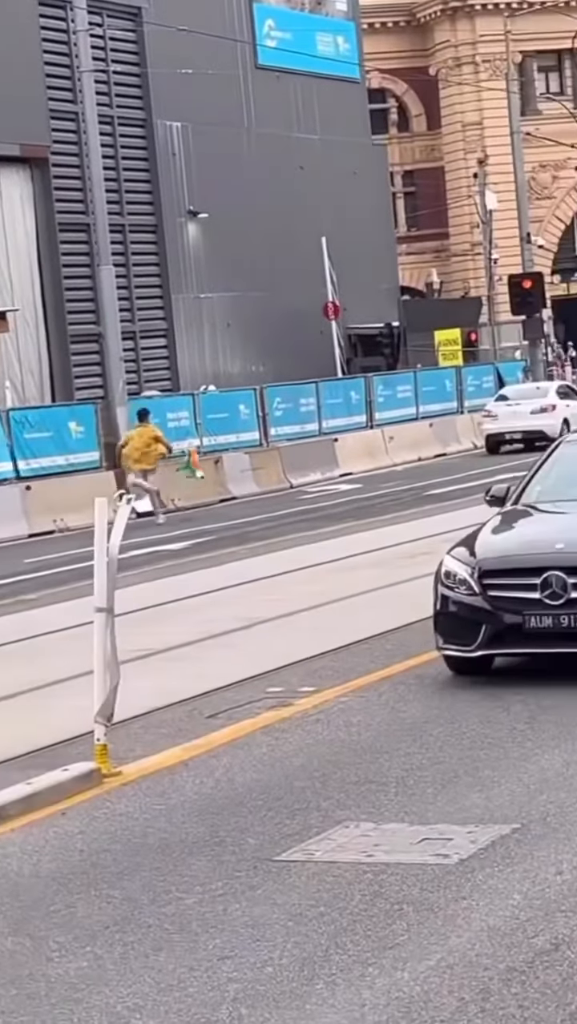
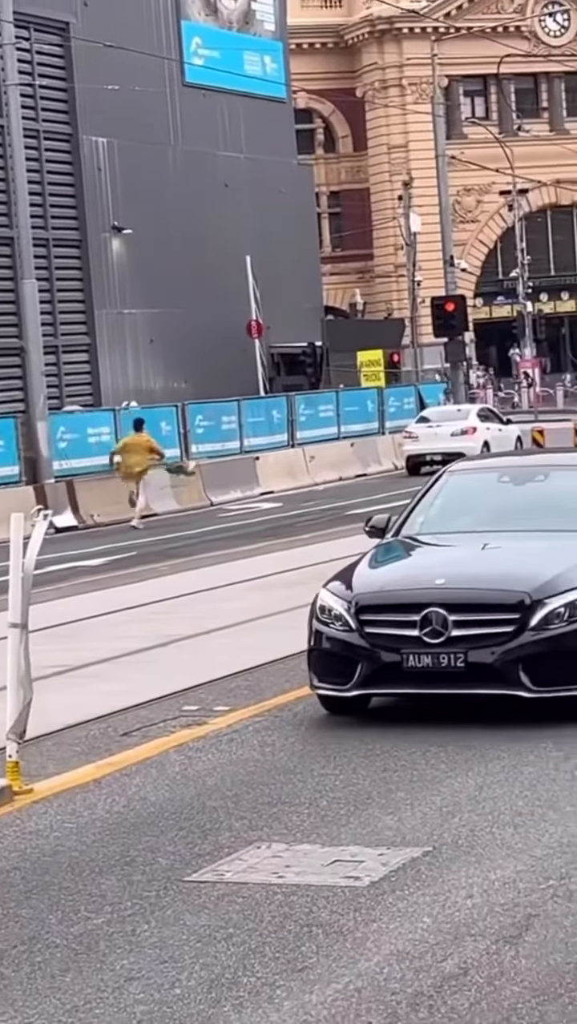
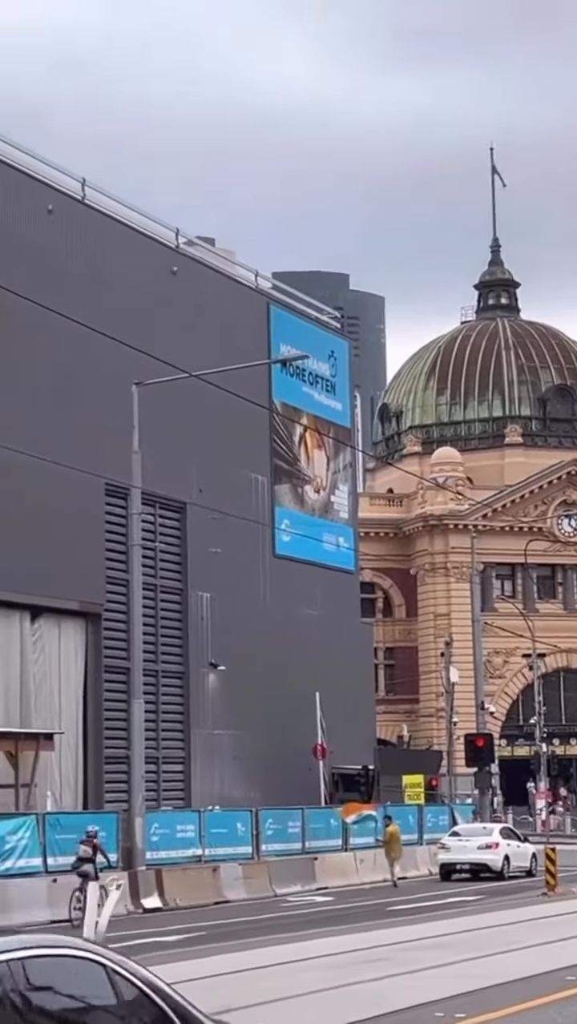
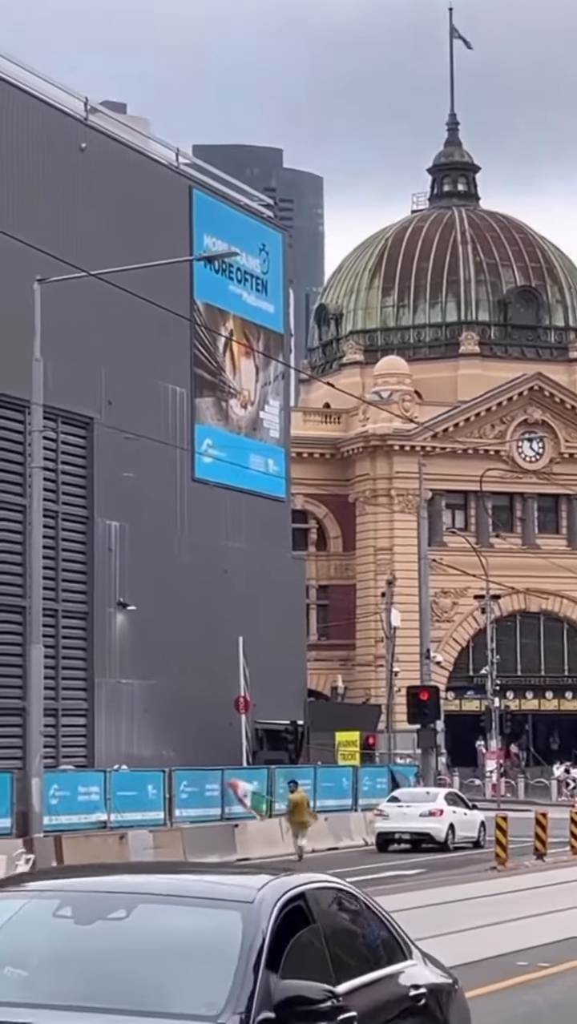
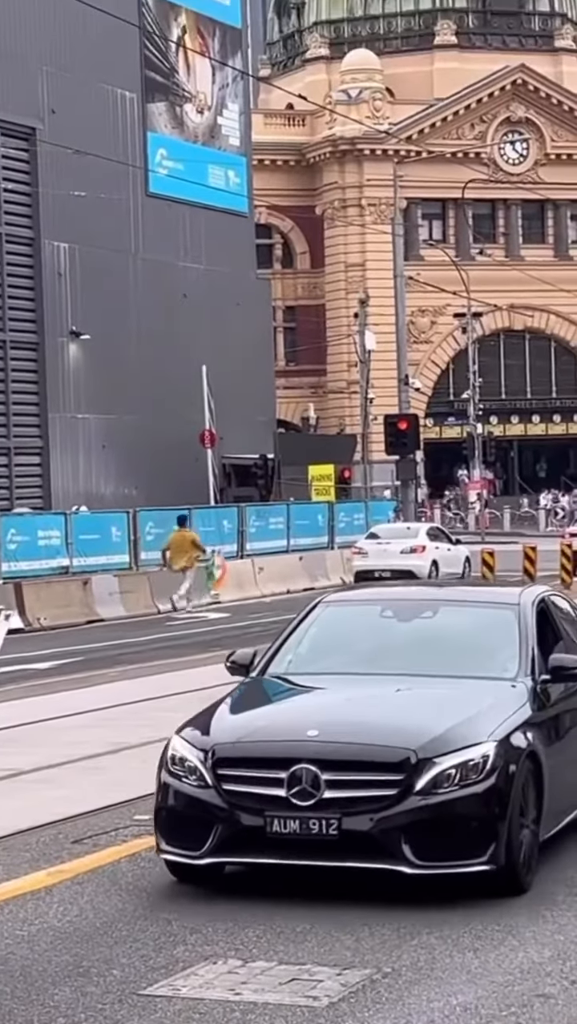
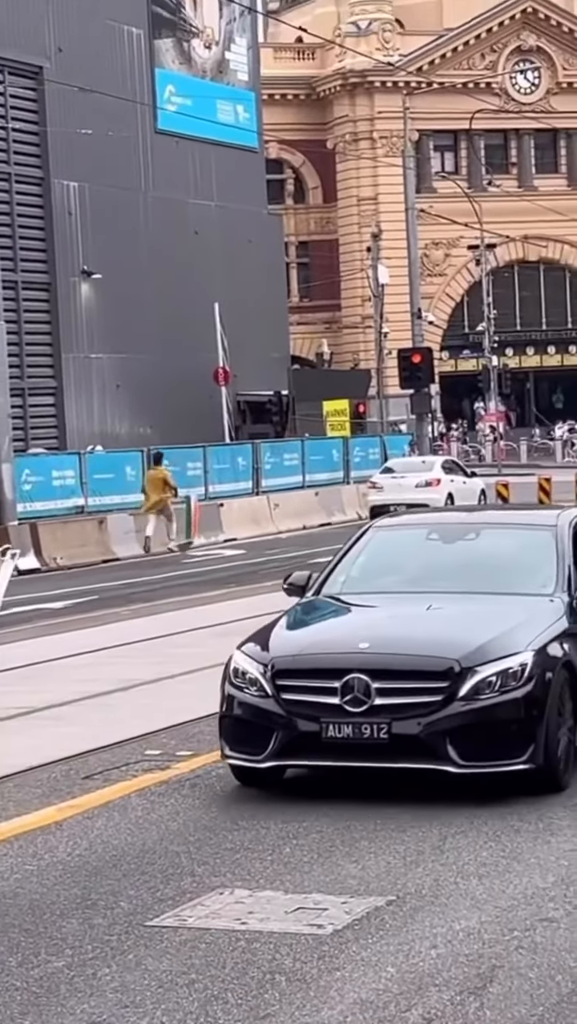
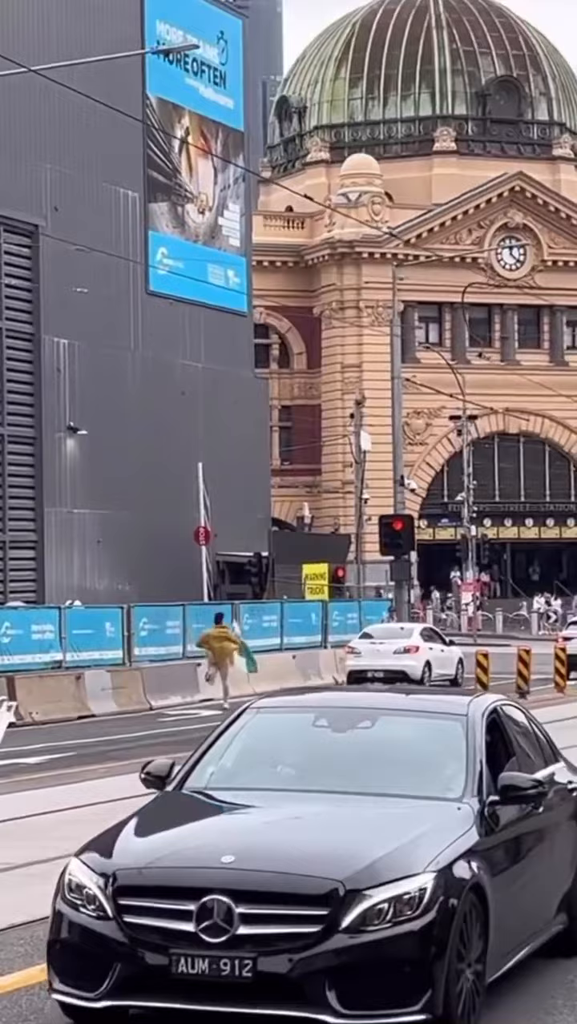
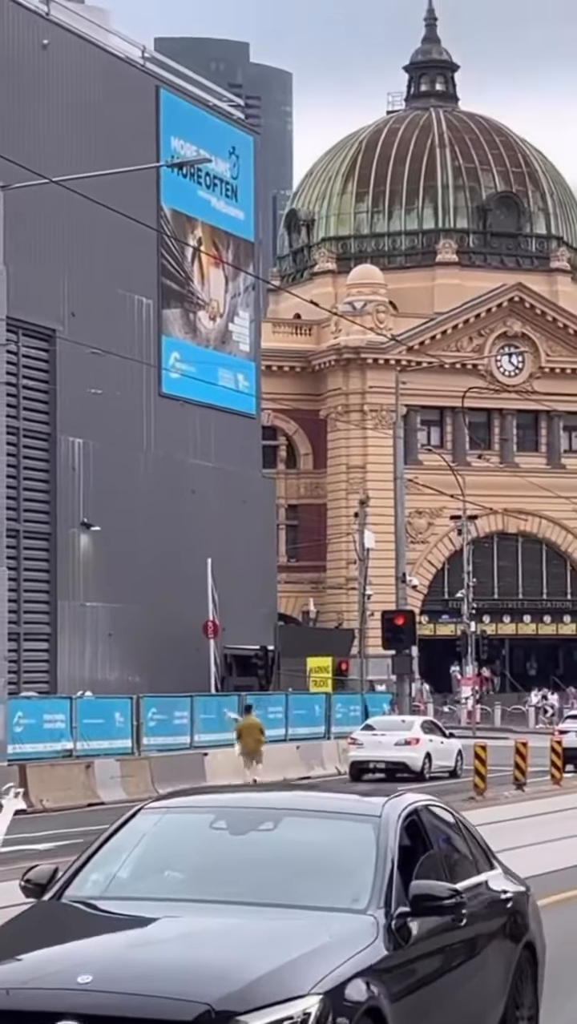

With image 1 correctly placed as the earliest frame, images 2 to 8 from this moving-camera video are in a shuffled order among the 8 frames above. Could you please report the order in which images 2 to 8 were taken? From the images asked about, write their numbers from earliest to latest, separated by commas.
2, 6, 5, 7, 8, 4, 3
